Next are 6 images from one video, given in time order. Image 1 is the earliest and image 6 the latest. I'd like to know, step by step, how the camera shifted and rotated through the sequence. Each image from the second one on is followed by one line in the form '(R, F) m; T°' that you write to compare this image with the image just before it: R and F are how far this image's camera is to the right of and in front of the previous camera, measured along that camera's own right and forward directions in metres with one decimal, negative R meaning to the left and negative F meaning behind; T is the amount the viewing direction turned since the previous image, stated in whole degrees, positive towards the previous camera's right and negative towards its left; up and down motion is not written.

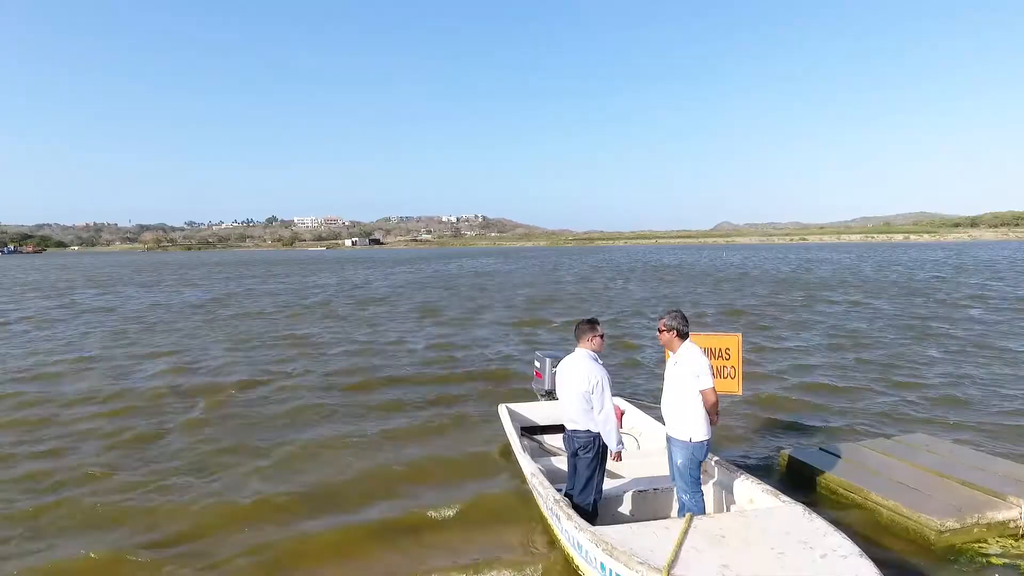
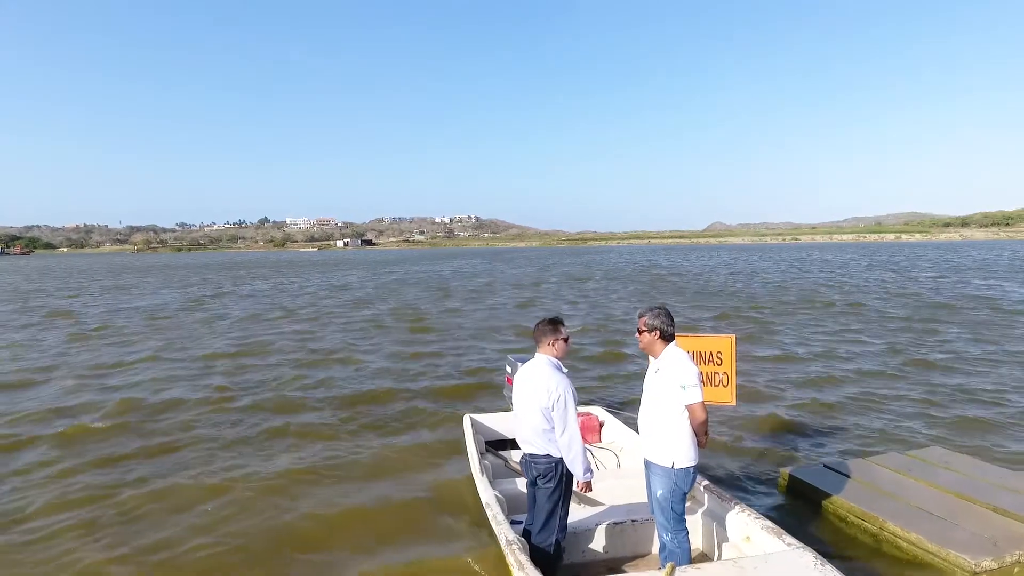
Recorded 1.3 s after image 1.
(+0.4, +1.1) m; +1°
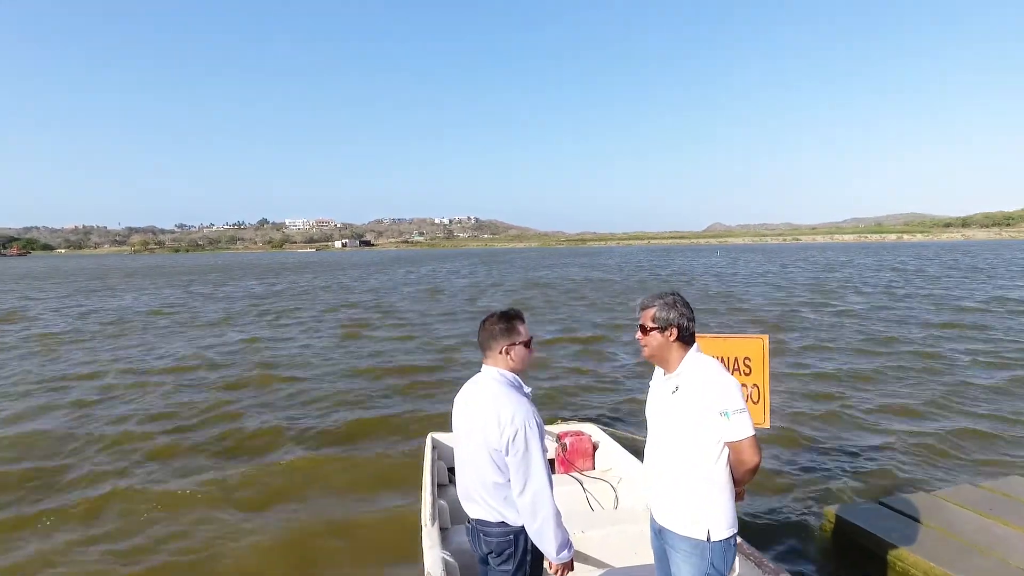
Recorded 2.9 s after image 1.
(+0.3, +1.7) m; 0°
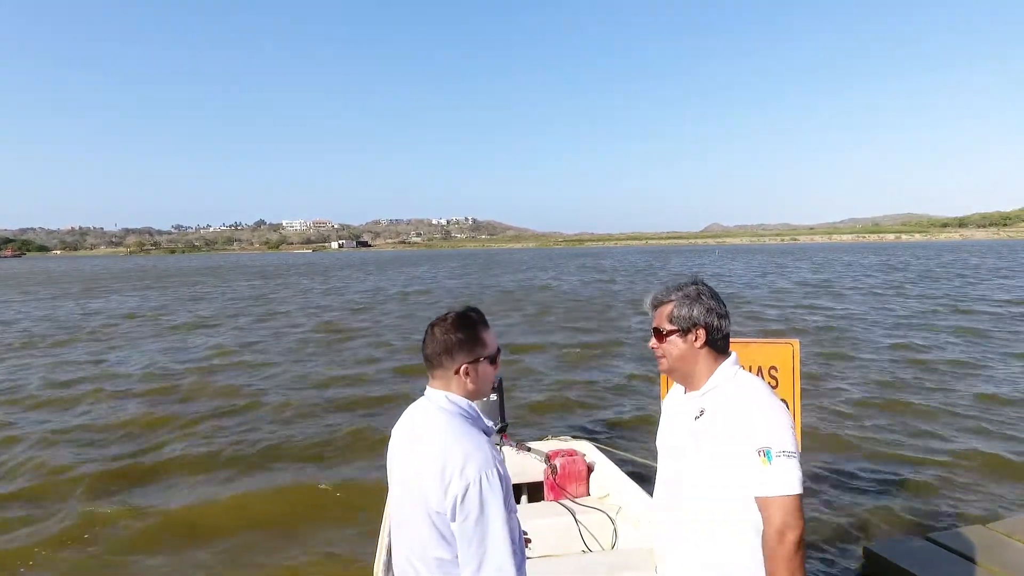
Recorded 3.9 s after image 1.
(+0.2, +1.0) m; 0°
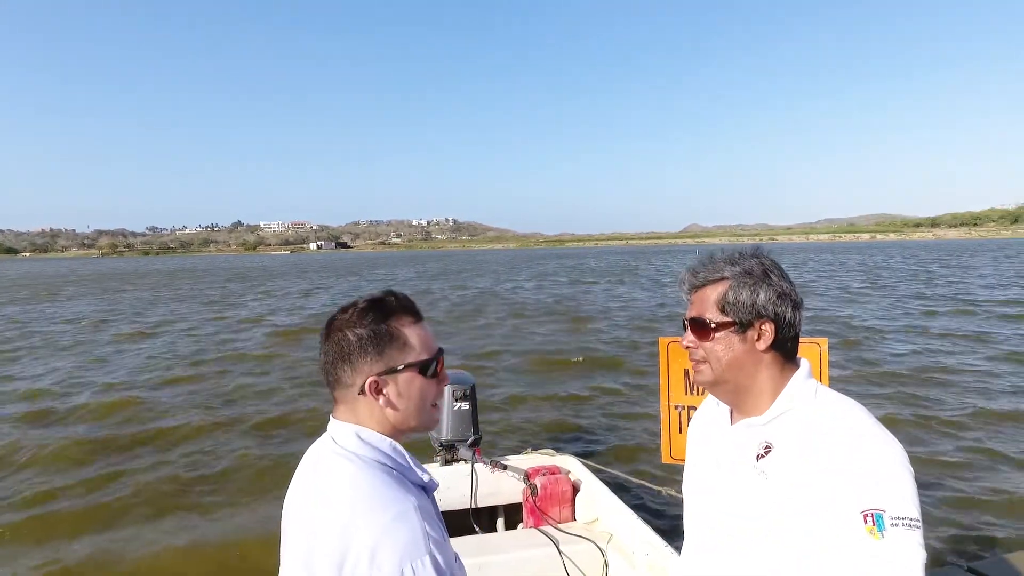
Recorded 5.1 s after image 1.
(+0.1, +0.8) m; +2°
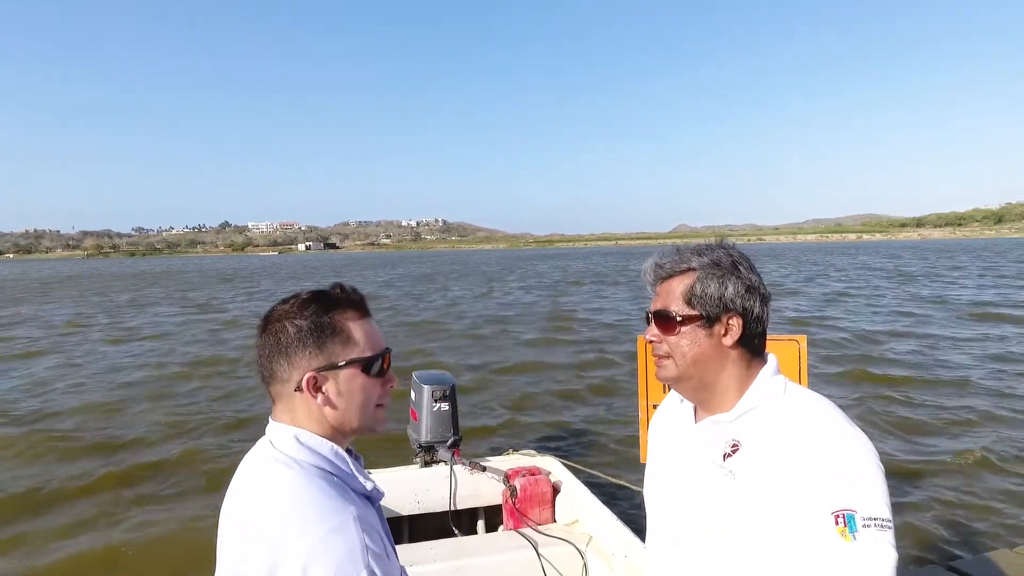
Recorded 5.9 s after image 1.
(+0.1, +0.1) m; +1°
